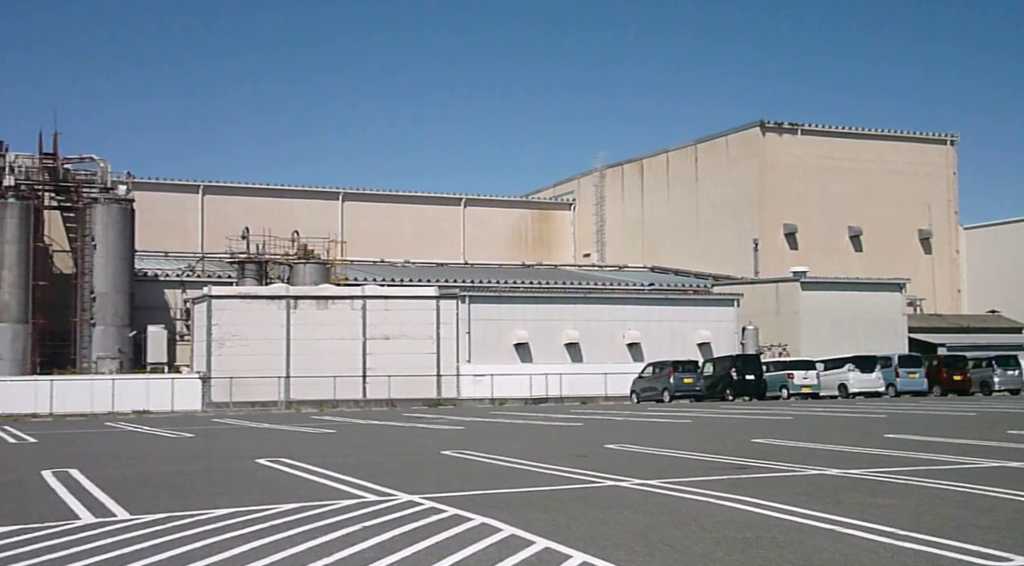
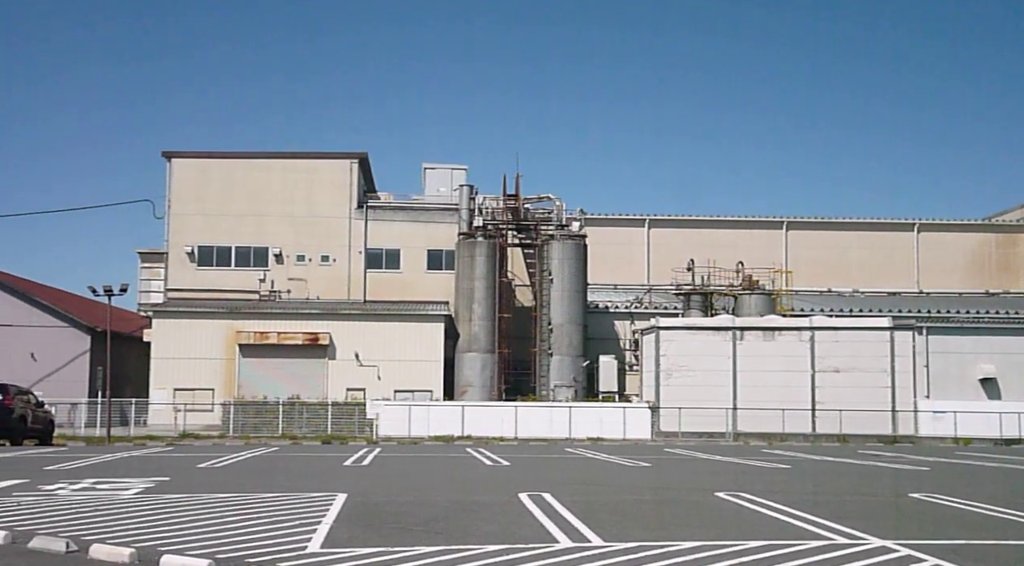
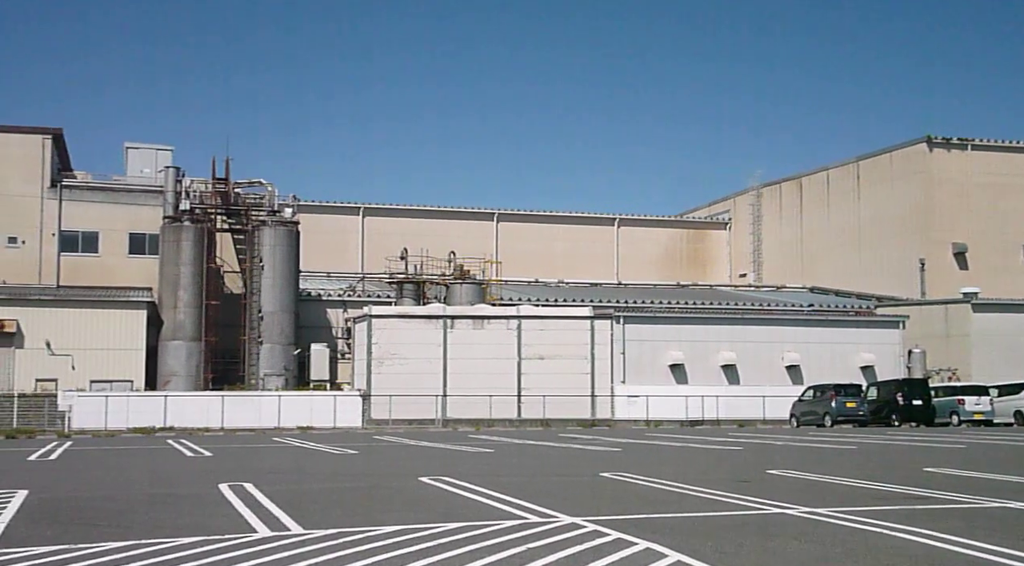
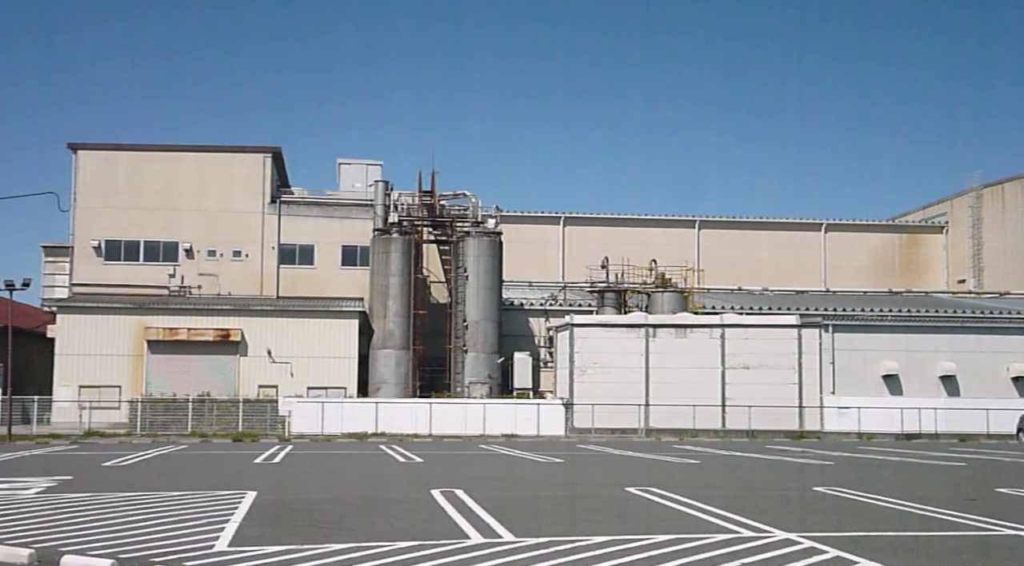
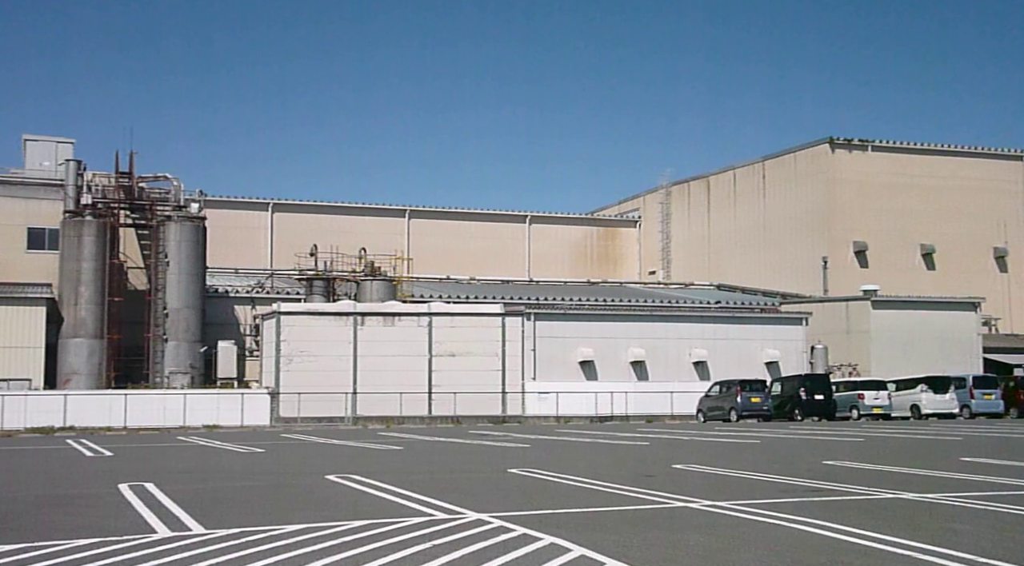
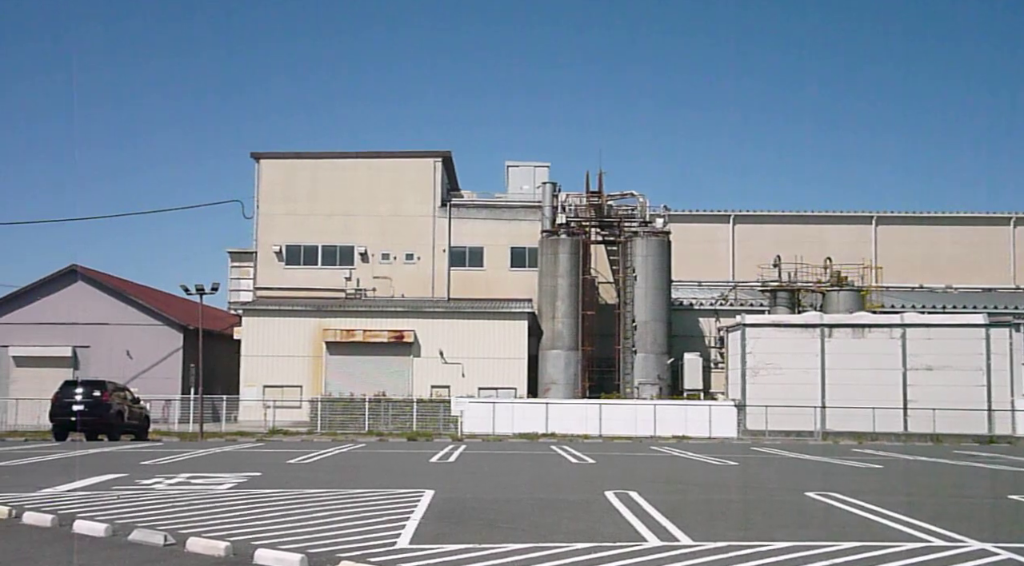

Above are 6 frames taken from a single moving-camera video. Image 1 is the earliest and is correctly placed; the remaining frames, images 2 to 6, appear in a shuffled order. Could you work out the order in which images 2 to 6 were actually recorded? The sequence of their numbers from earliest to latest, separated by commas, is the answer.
5, 3, 4, 2, 6
